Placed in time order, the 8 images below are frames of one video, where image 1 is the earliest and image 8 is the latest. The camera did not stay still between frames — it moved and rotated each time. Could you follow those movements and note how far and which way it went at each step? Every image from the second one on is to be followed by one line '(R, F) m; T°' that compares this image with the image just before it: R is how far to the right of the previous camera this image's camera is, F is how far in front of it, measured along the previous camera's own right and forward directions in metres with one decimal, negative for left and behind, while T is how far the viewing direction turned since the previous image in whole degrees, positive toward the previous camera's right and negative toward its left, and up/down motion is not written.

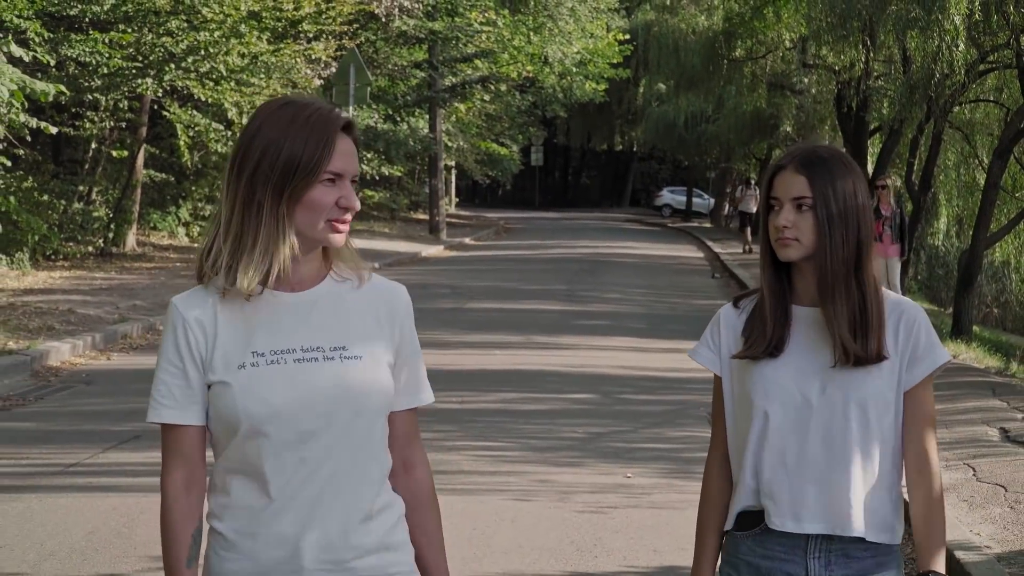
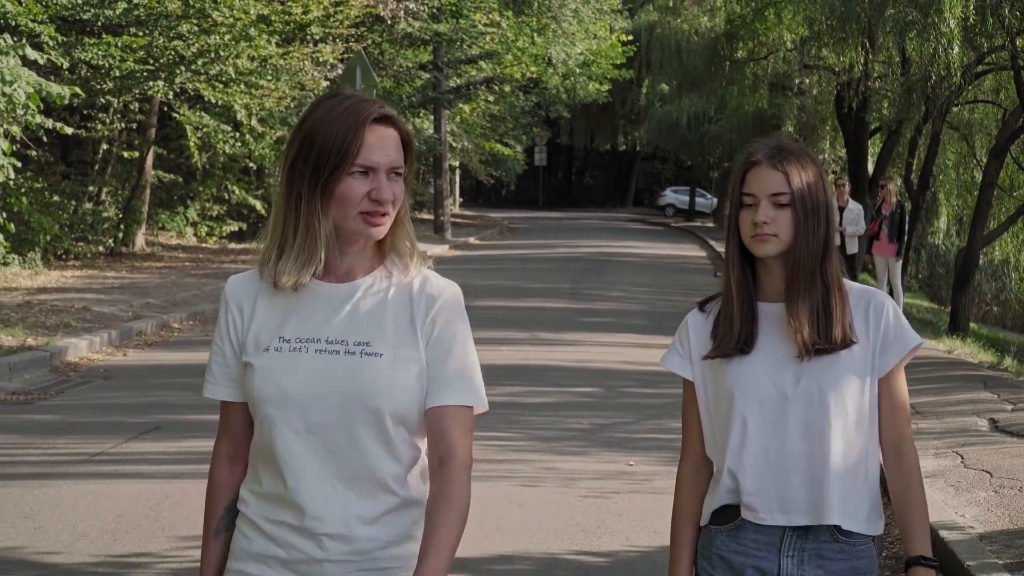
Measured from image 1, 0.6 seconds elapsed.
(0.0, -0.3) m; 0°
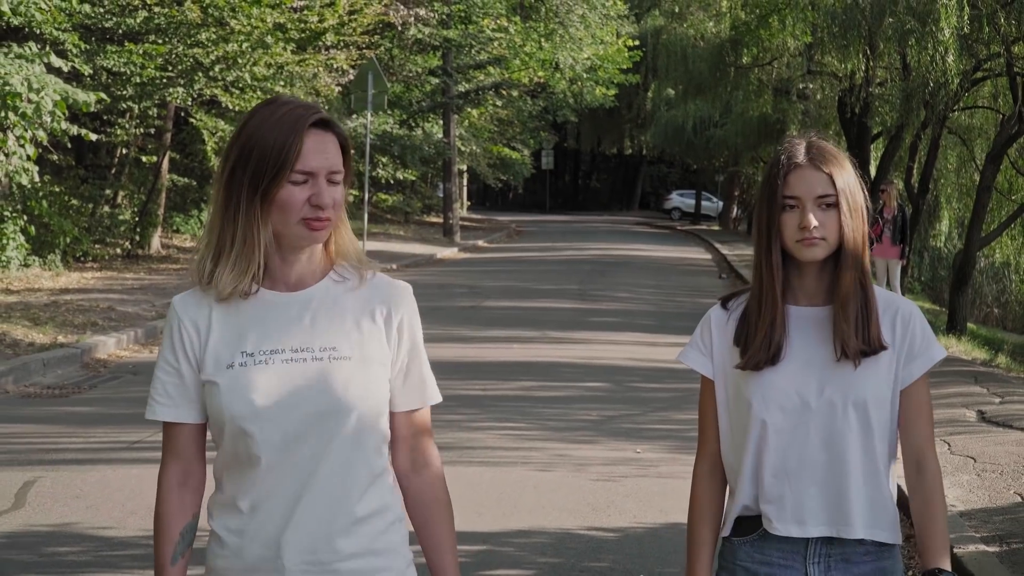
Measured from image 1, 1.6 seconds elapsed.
(0.0, -0.5) m; 0°
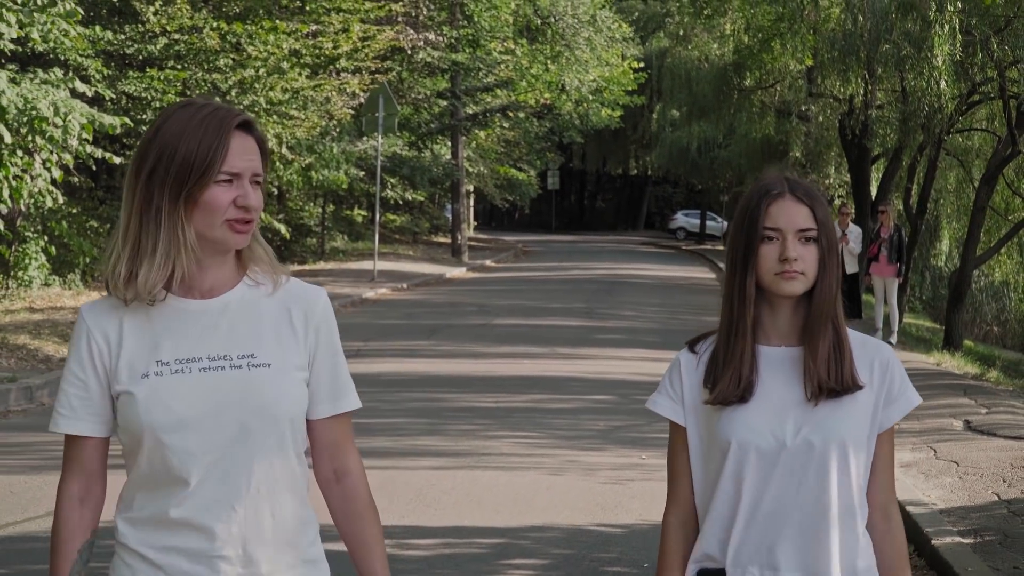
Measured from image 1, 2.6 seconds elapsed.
(0.0, -0.5) m; 0°
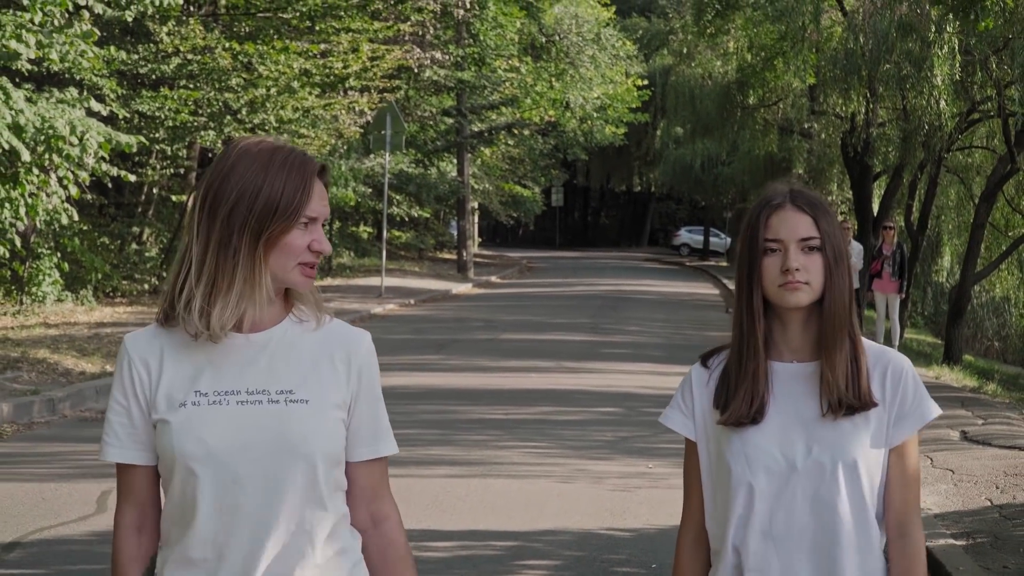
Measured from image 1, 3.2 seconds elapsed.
(0.0, -0.3) m; 0°
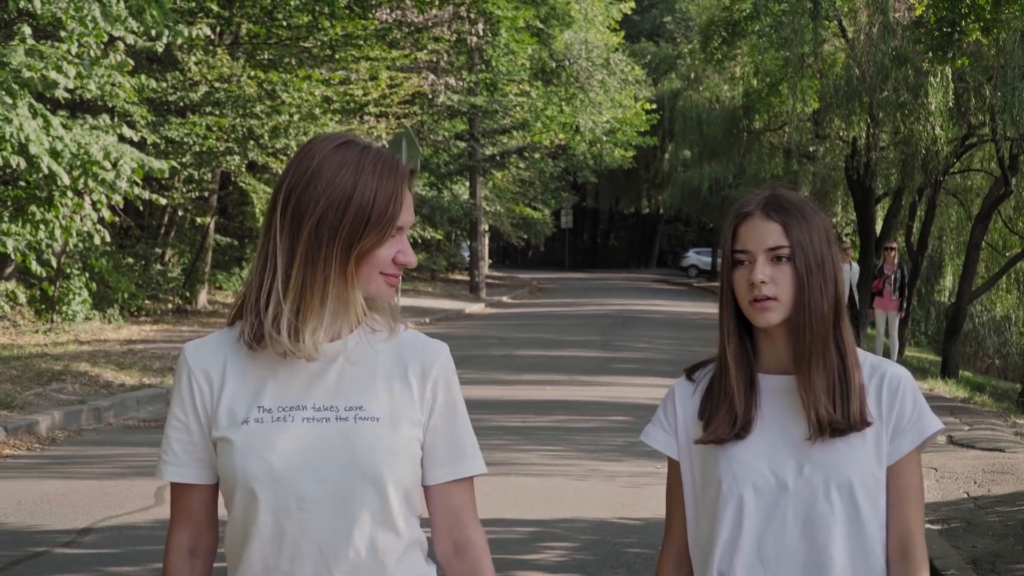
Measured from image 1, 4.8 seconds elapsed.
(-0.1, -0.7) m; 0°
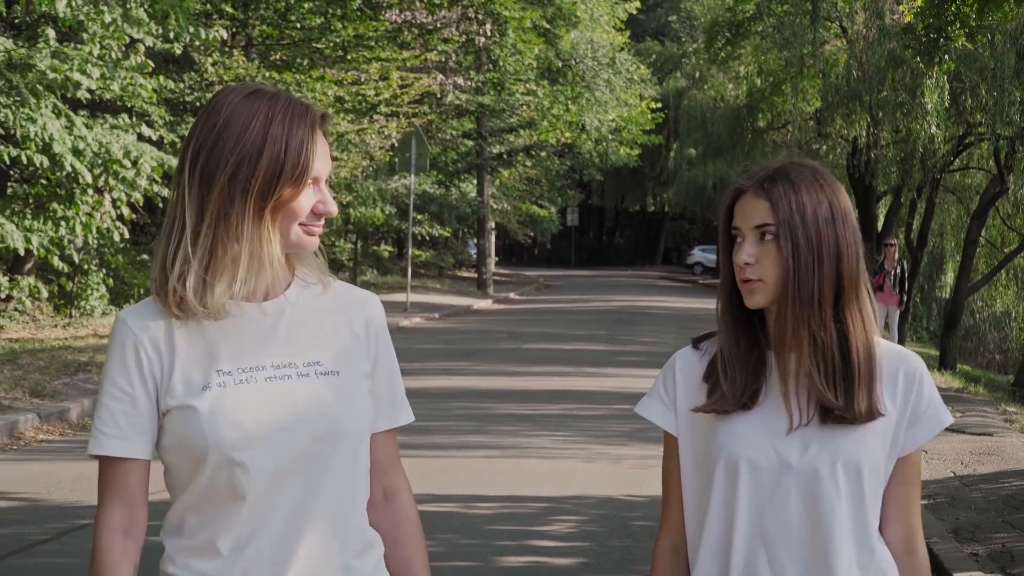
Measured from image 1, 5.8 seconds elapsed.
(0.0, -0.5) m; 0°
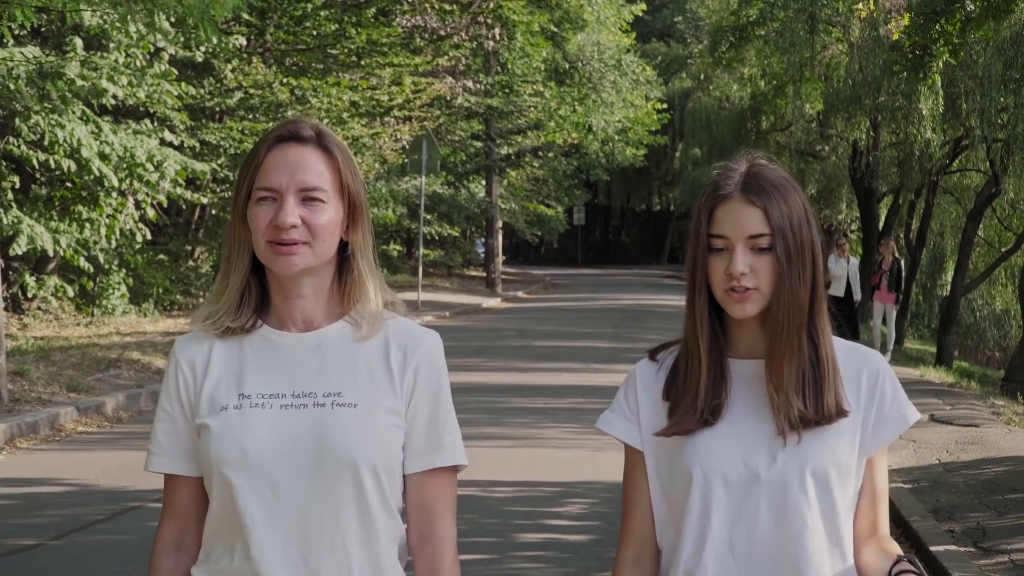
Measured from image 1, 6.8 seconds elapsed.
(-0.1, -0.6) m; 0°
